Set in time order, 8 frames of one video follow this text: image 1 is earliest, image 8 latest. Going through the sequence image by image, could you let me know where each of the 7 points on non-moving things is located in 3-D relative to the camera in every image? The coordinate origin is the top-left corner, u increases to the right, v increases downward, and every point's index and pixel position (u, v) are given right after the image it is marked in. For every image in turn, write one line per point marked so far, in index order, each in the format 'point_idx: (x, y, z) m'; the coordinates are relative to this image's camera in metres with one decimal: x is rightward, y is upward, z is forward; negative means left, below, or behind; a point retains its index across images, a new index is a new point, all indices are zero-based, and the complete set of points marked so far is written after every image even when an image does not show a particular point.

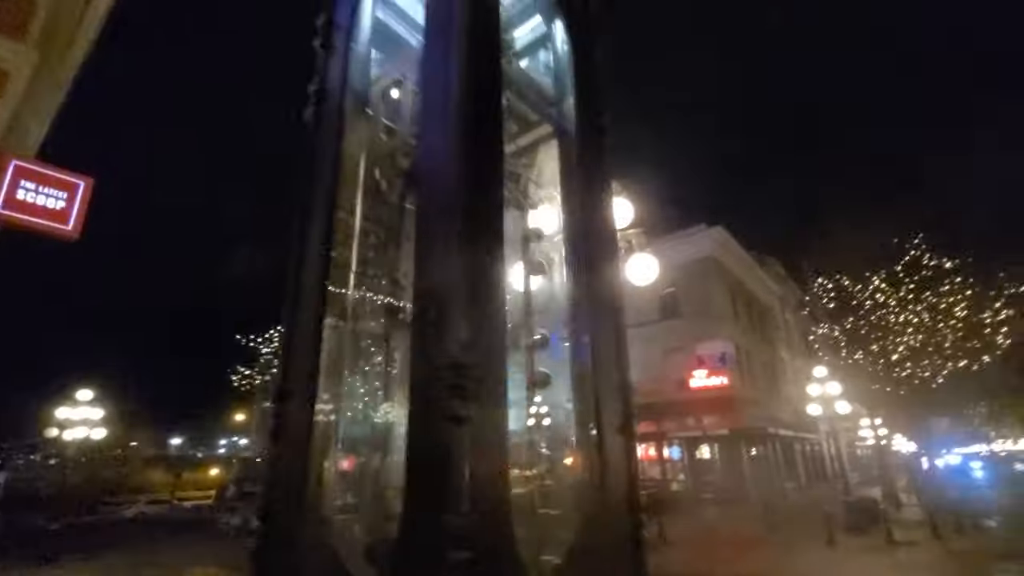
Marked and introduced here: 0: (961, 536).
0: (+12.8, -7.1, +15.2) m
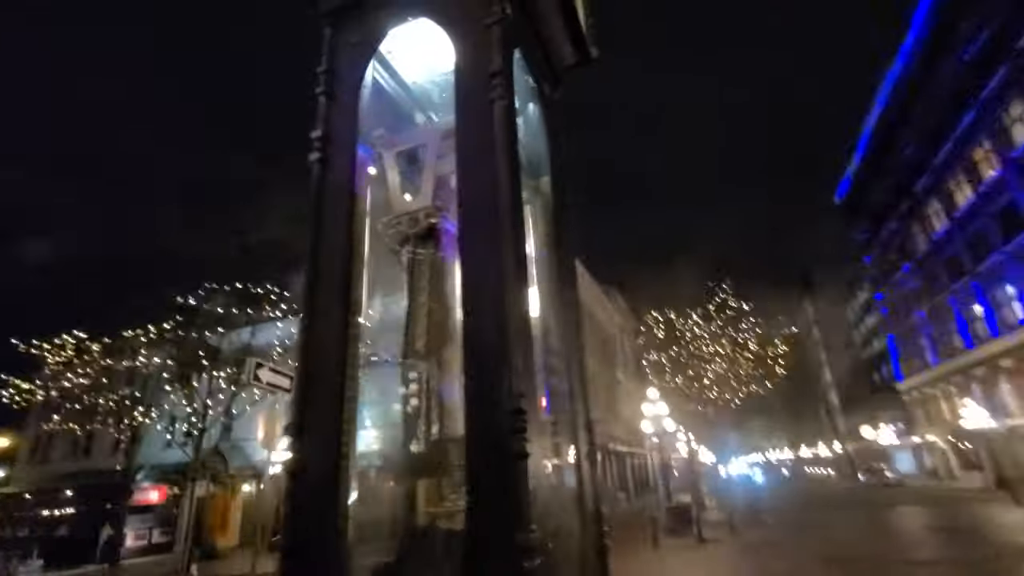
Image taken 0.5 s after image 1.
0: (+8.2, -8.4, +18.4) m
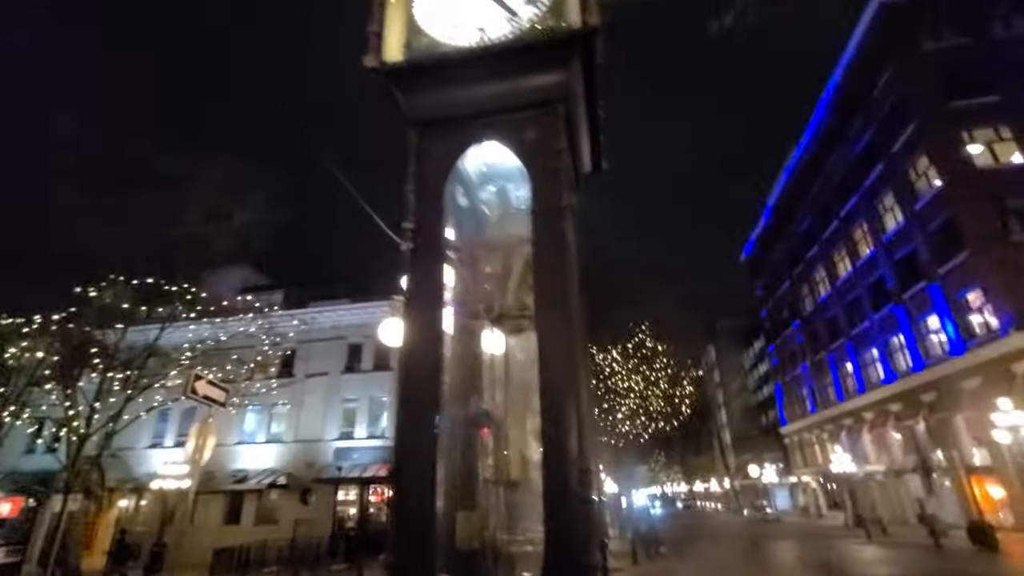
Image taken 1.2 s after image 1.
0: (+5.1, -10.1, +19.8) m
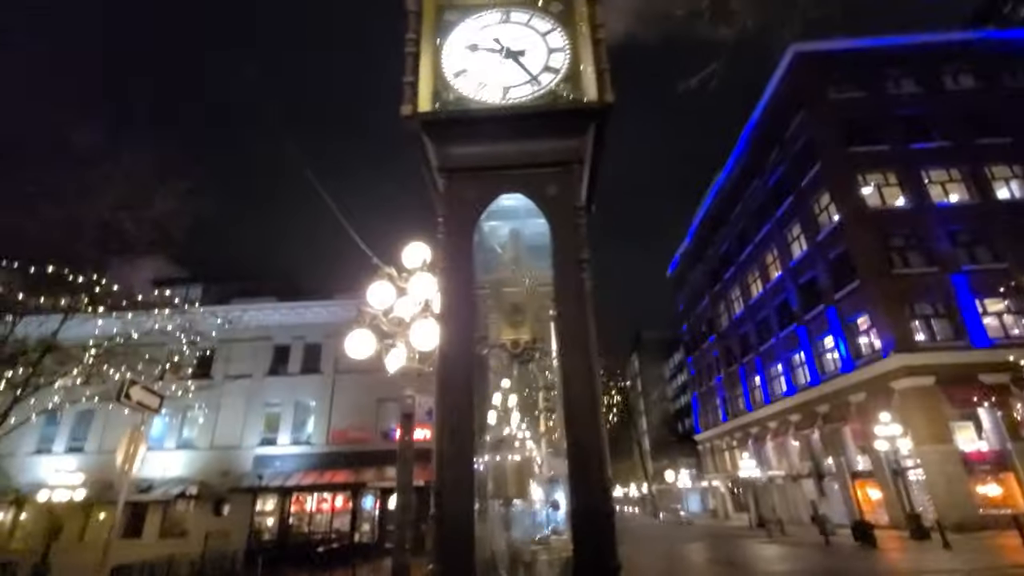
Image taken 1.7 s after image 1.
0: (+2.4, -10.6, +20.6) m
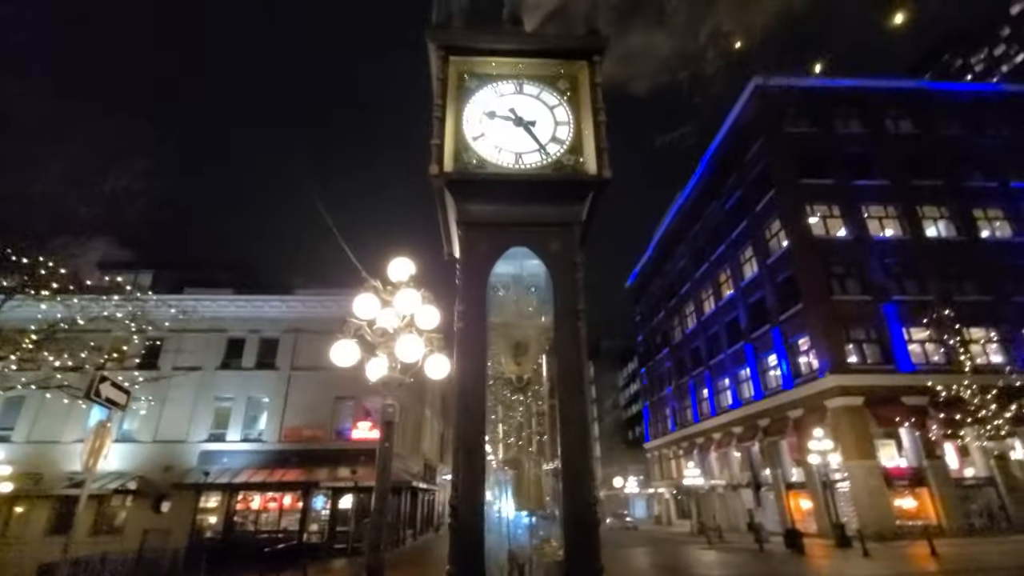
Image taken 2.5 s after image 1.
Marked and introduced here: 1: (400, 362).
0: (+0.4, -11.0, +21.1) m
1: (-1.3, -0.9, +6.3) m
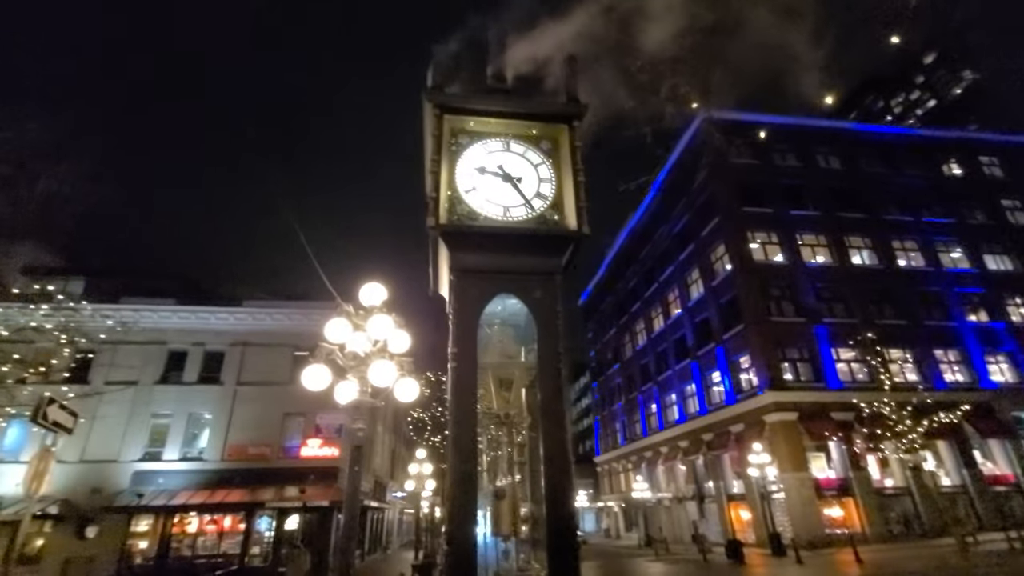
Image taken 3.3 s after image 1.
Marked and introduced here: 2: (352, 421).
0: (-1.5, -11.7, +21.1) m
1: (-1.7, -1.2, +6.5) m
2: (-1.8, -1.5, +6.0) m
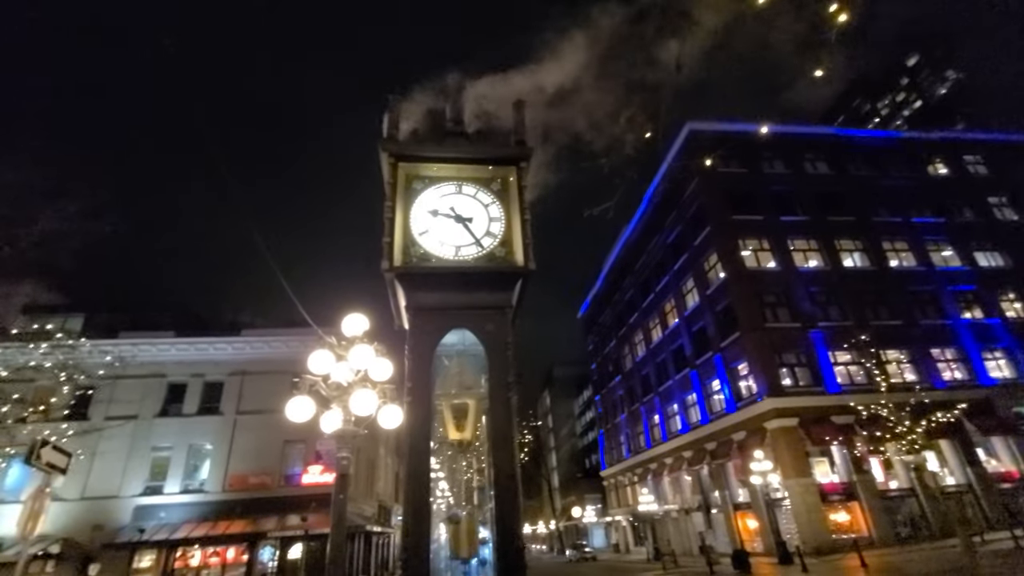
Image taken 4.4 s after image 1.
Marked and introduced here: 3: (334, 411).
0: (-1.2, -12.4, +20.9) m
1: (-1.9, -1.5, +6.5) m
2: (-2.0, -1.8, +6.0) m
3: (-2.1, -1.4, +6.4) m
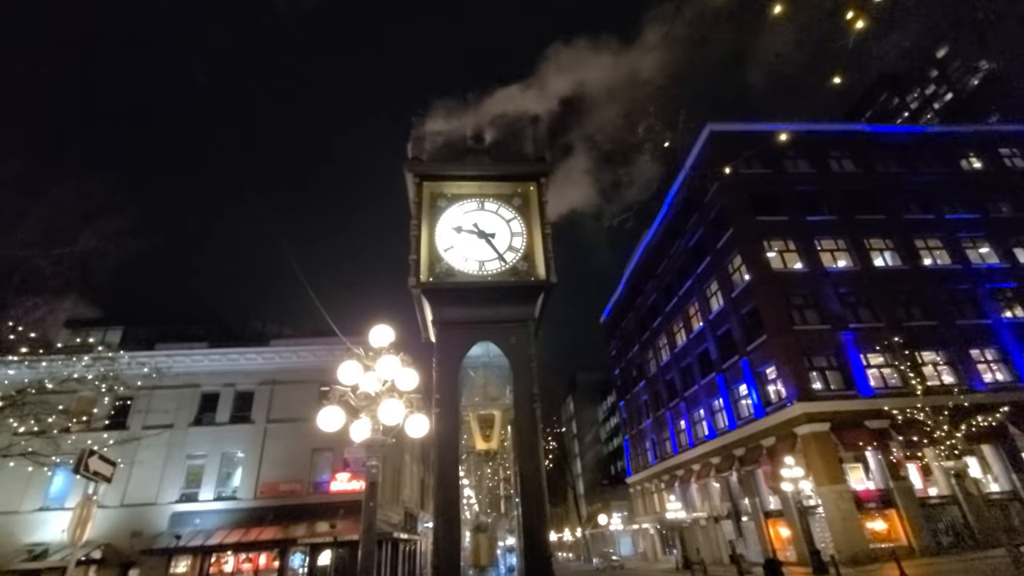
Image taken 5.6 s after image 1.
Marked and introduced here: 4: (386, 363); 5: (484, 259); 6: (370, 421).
0: (-0.1, -12.7, +20.8) m
1: (-1.6, -1.7, +6.7) m
2: (-1.7, -1.9, +6.1) m
3: (-1.8, -1.6, +6.5) m
4: (-1.6, -0.9, +6.7) m
5: (-0.4, +0.5, +8.4) m
6: (-1.8, -1.6, +6.6) m
